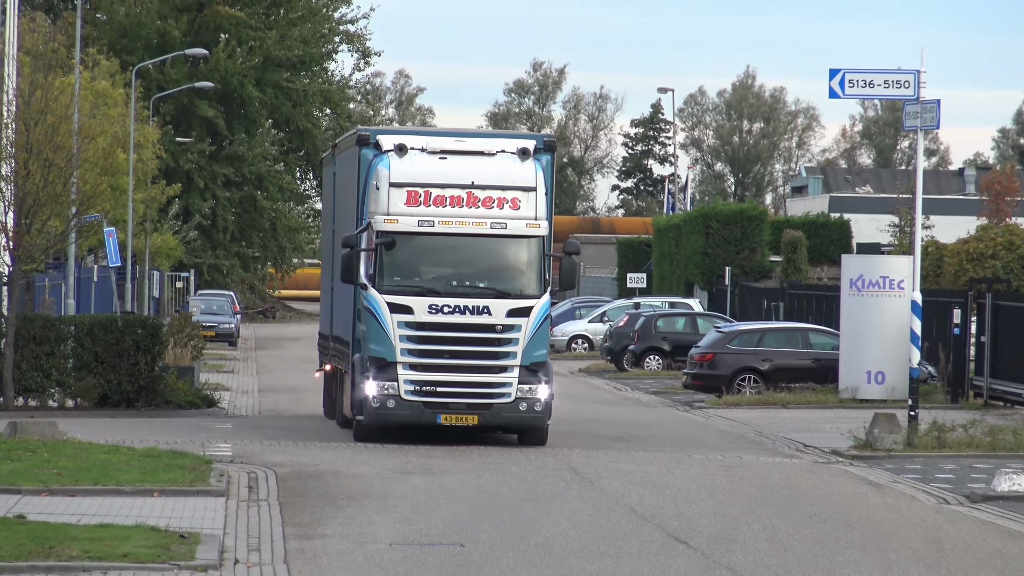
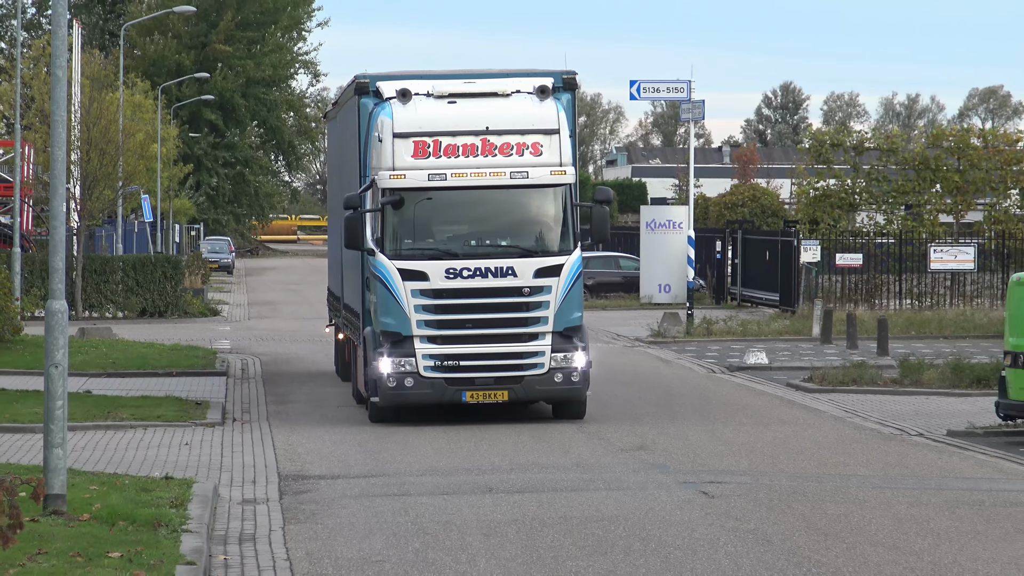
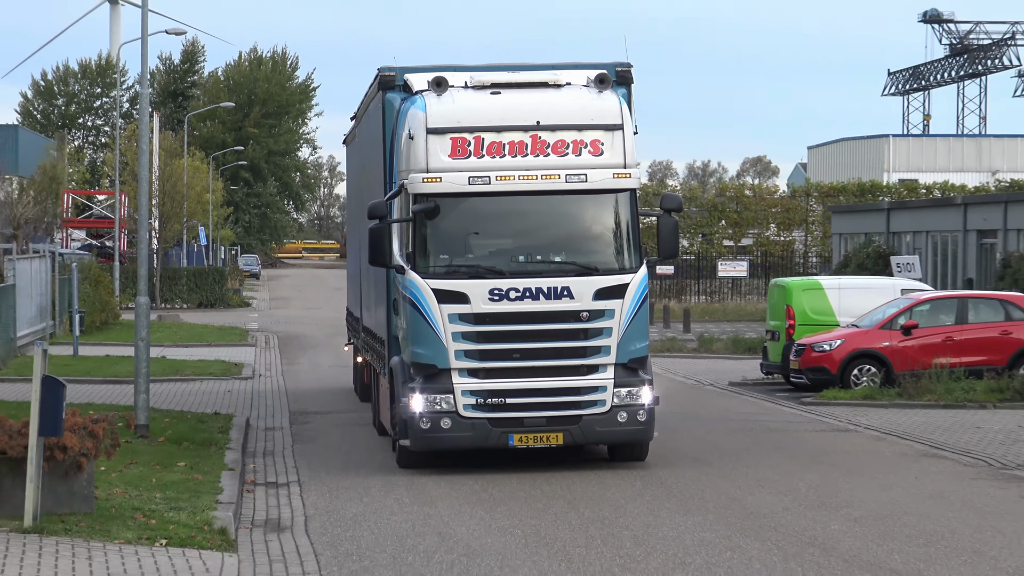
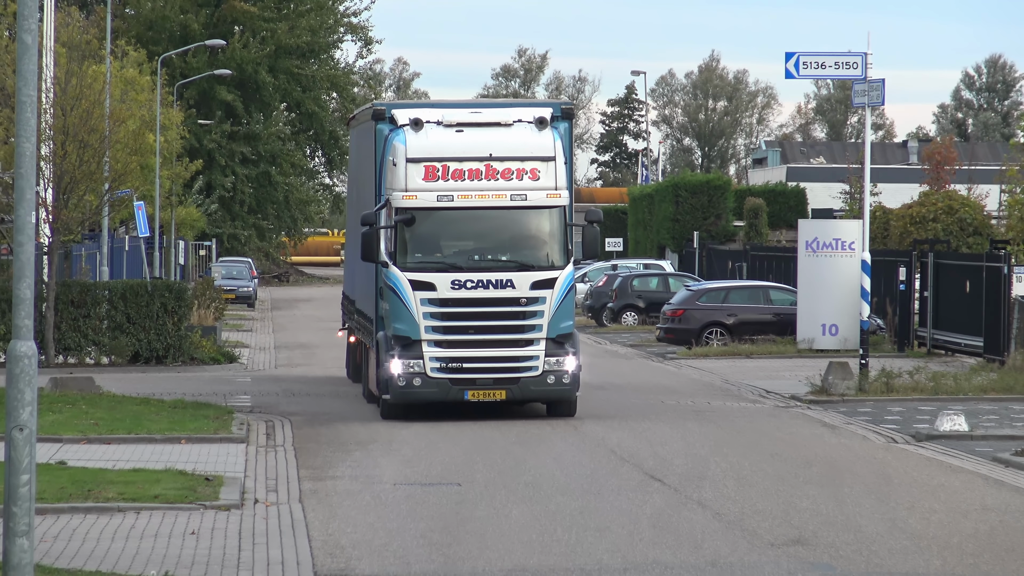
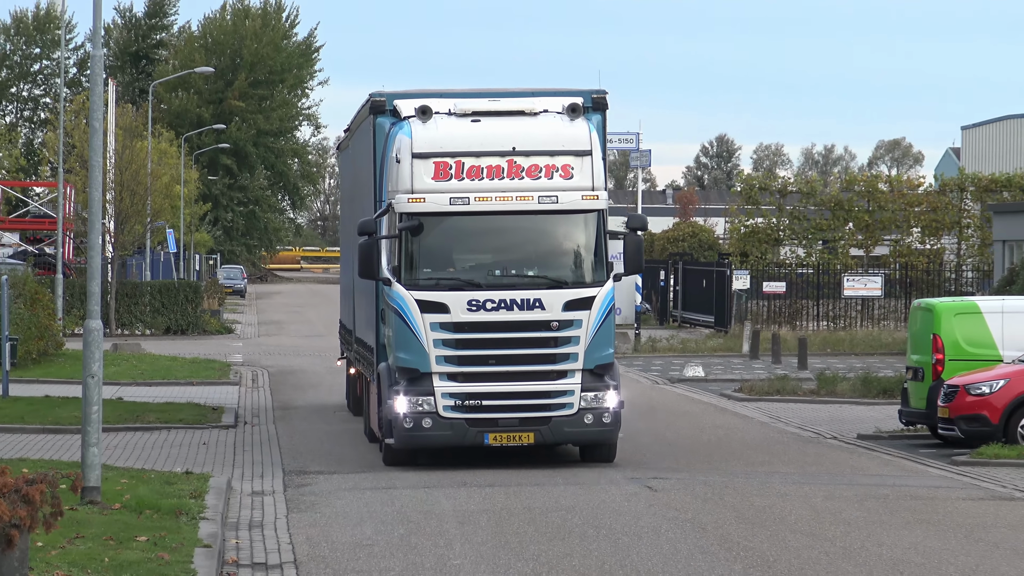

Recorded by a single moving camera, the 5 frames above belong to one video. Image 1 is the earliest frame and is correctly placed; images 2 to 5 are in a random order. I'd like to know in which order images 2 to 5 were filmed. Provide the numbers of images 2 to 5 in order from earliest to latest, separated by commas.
4, 2, 5, 3
